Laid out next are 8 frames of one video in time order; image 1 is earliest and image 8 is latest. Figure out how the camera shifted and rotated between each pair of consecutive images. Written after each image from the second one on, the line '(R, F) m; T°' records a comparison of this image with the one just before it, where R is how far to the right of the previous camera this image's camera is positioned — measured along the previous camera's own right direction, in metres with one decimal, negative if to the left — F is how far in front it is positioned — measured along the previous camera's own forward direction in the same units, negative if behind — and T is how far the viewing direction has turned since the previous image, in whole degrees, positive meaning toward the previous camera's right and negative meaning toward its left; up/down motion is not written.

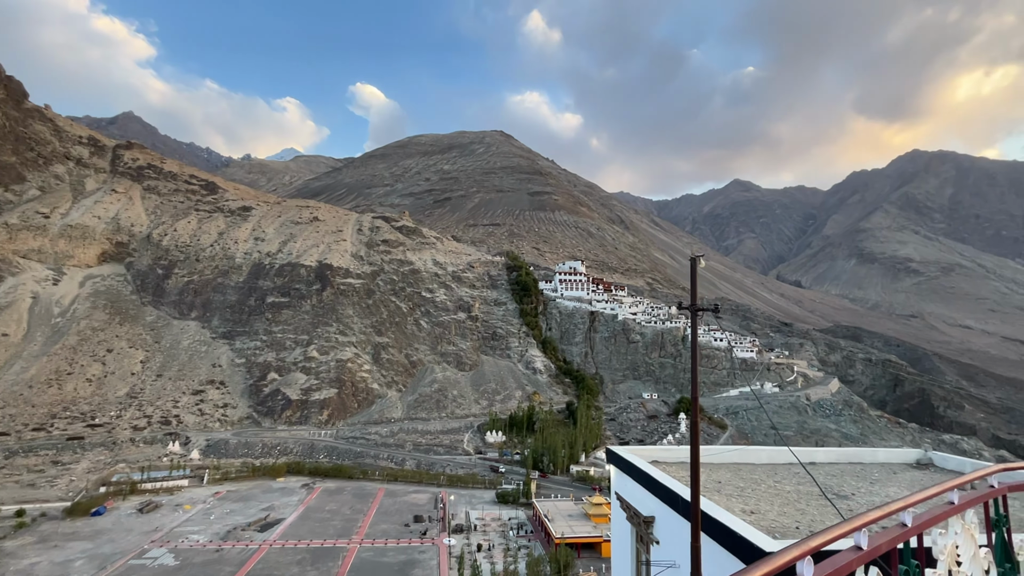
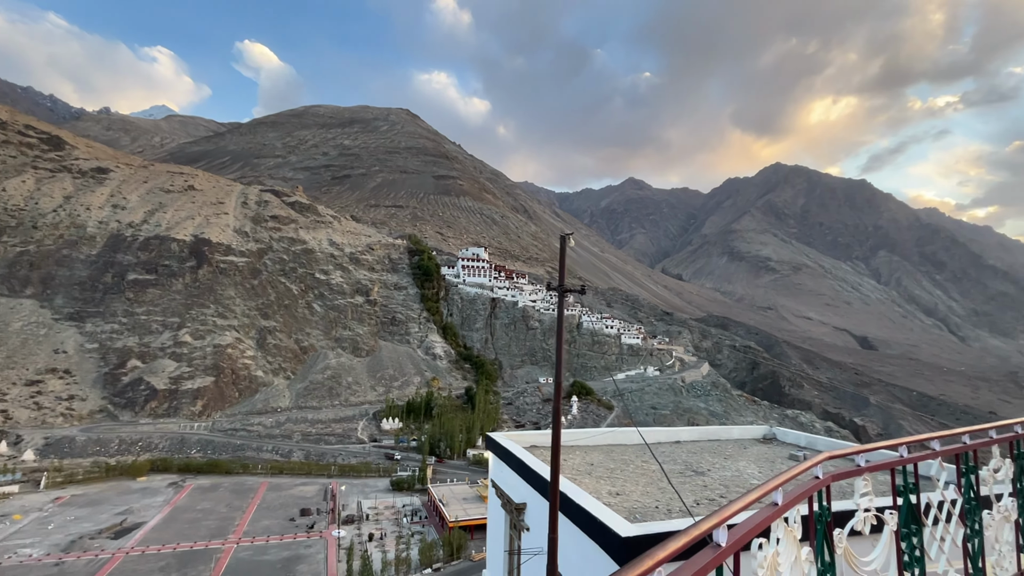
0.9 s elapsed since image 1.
(+0.9, +1.5) m; +12°
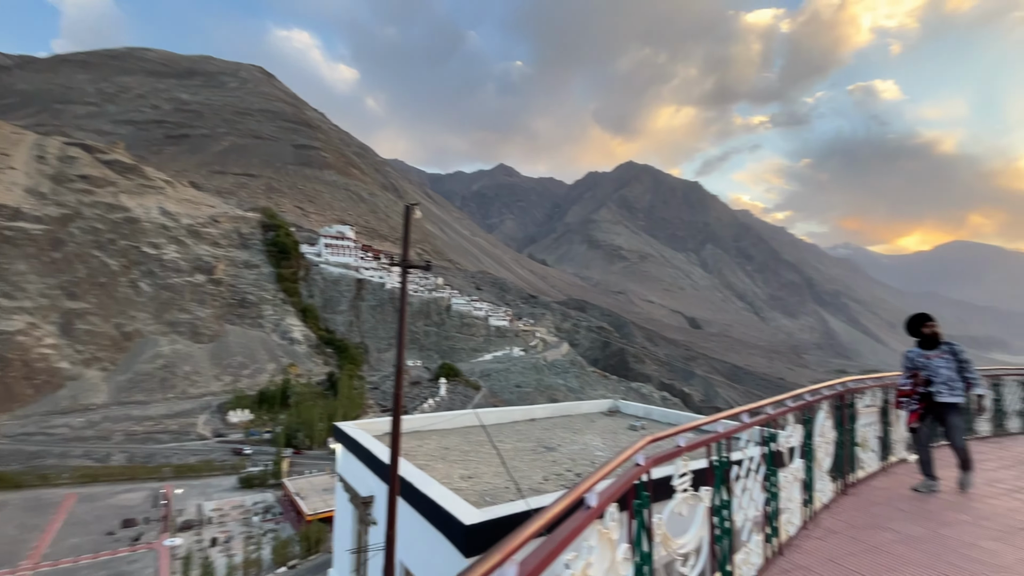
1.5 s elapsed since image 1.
(+0.3, +0.3) m; +15°
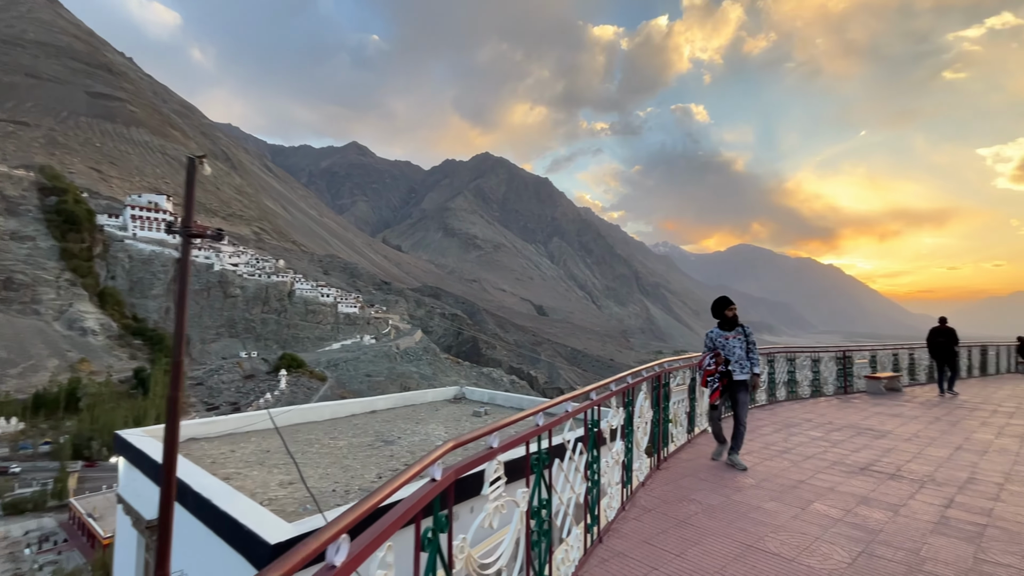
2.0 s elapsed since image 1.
(+0.2, +0.3) m; +17°
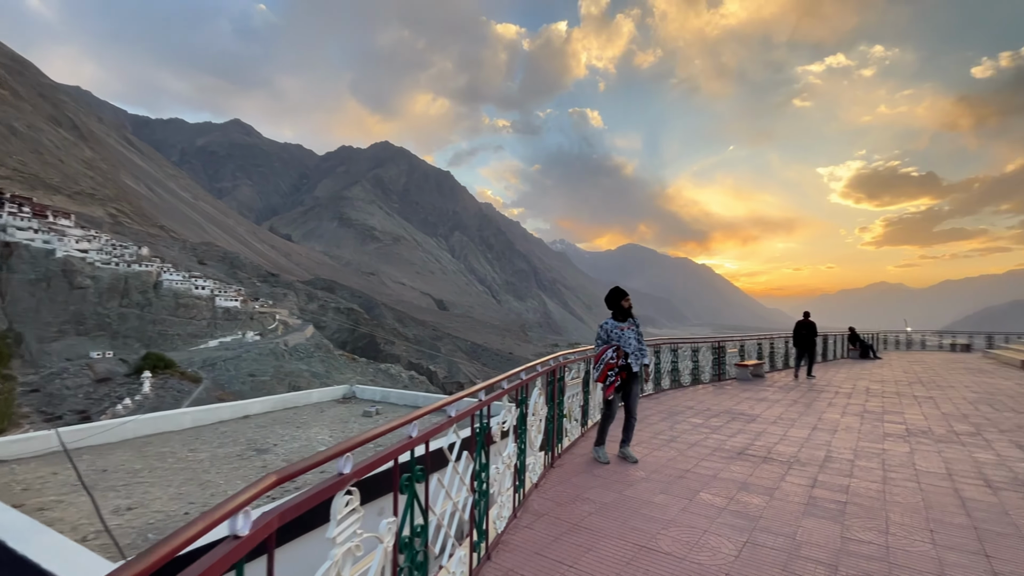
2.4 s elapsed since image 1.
(+0.1, +0.3) m; +12°
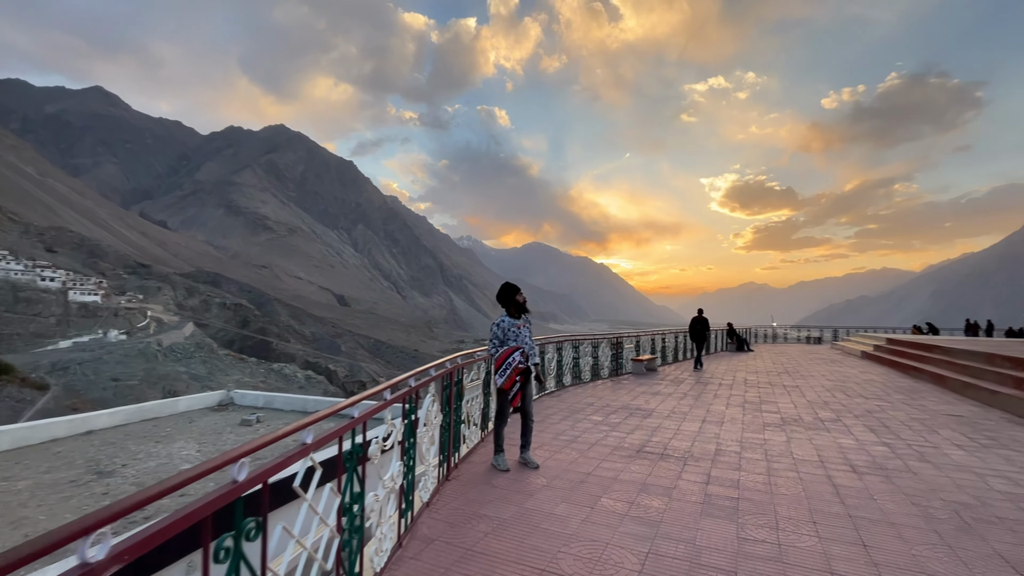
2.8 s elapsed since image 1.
(+0.1, +0.3) m; +11°
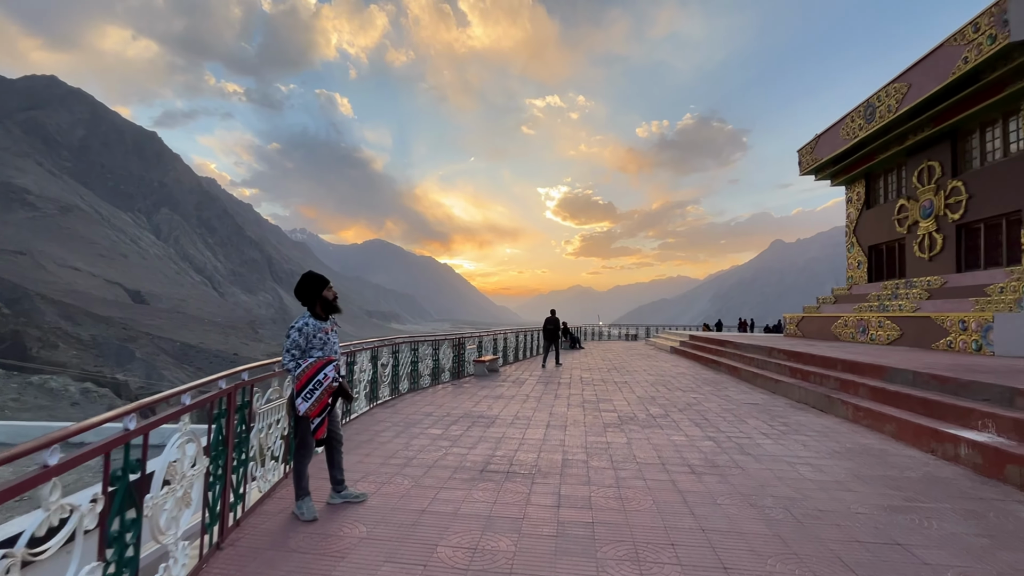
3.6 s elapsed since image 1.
(+0.1, +0.7) m; +18°
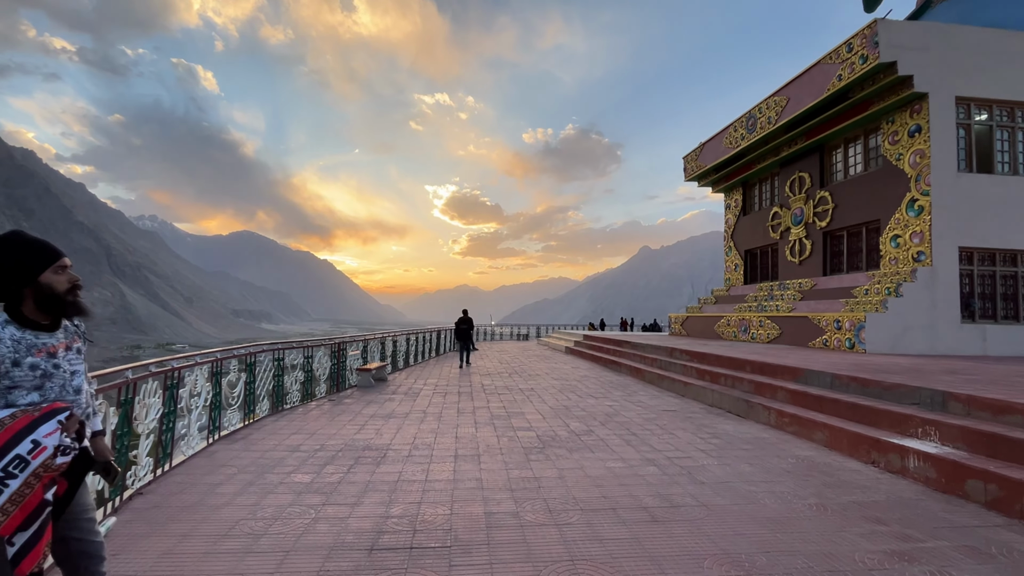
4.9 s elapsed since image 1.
(-0.1, +1.1) m; +13°
